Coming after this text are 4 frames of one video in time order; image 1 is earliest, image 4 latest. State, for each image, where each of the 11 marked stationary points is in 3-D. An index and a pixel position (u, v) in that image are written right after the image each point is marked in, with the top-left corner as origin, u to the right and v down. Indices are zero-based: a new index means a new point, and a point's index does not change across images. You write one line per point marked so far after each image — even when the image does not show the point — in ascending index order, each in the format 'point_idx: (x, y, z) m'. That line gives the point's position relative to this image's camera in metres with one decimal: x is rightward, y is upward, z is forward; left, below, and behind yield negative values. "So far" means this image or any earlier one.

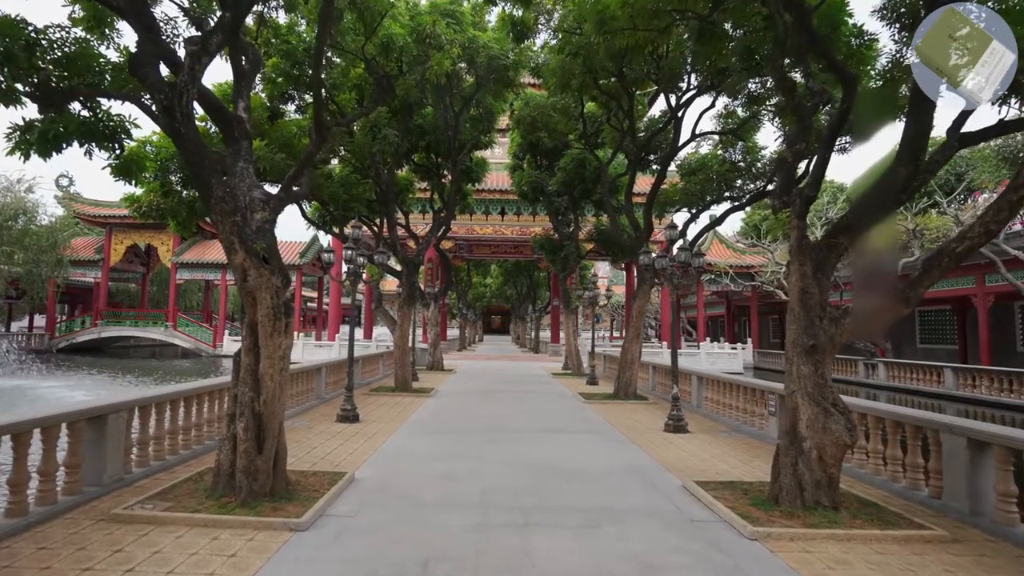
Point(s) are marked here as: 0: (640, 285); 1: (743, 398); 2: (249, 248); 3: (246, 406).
0: (+2.7, 0.0, +13.2) m
1: (+3.5, -1.7, +9.5) m
2: (-2.1, +0.3, +5.0) m
3: (-2.1, -0.9, +5.0) m
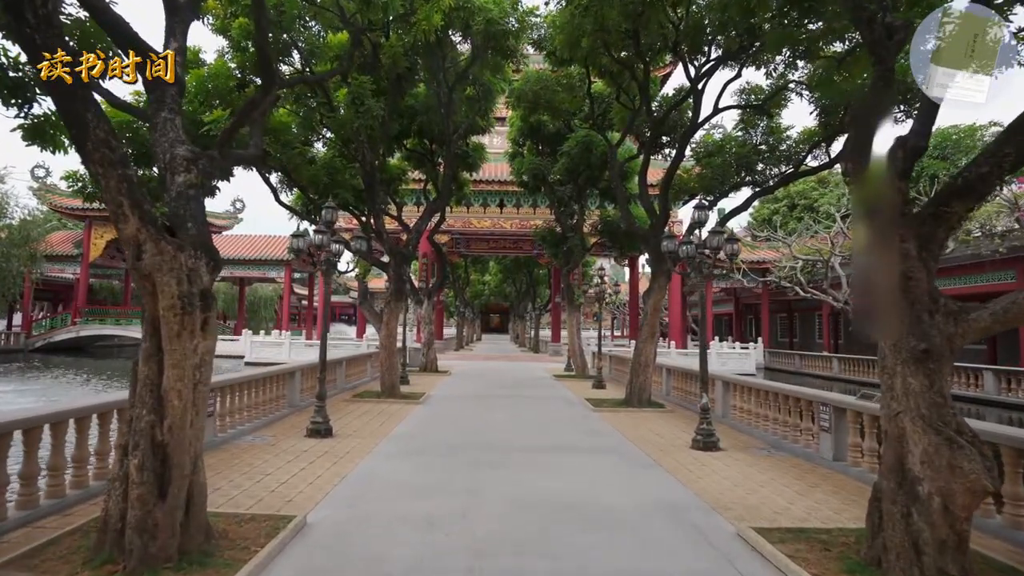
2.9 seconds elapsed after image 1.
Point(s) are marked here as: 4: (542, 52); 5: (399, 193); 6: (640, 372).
0: (+2.7, +0.1, +11.8) m
1: (+3.5, -1.6, +8.1) m
2: (-2.1, +0.4, +3.6) m
3: (-2.1, -0.8, +3.6) m
4: (+0.7, +5.5, +14.5) m
5: (-3.1, +2.6, +17.2) m
6: (+2.5, -1.6, +12.0) m
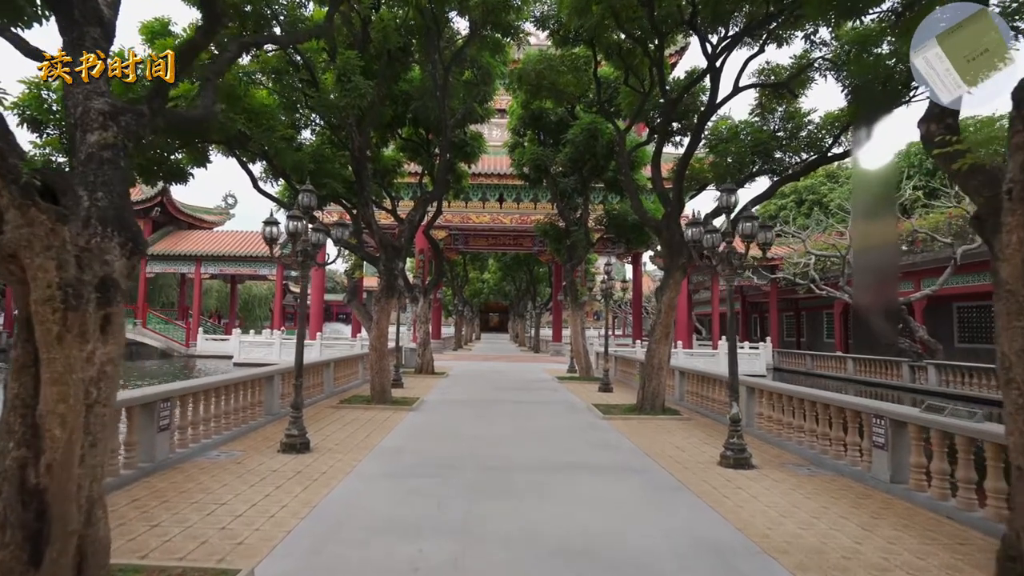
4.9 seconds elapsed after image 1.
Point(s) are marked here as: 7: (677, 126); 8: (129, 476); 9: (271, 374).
0: (+2.7, +0.2, +10.8) m
1: (+3.5, -1.5, +7.2) m
2: (-2.1, +0.5, +2.6) m
3: (-2.1, -0.8, +2.6) m
4: (+0.7, +5.6, +13.5) m
5: (-3.1, +2.7, +16.2) m
6: (+2.5, -1.5, +11.0) m
7: (+3.6, +3.6, +13.7) m
8: (-3.4, -1.7, +5.5) m
9: (-3.6, -1.3, +9.3) m
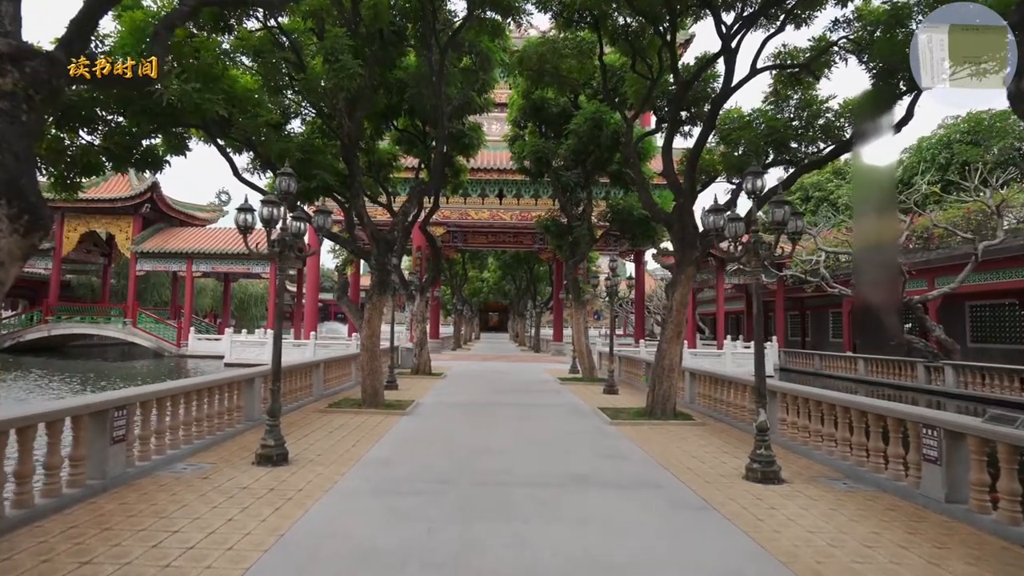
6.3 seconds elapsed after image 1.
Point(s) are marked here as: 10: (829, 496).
0: (+2.7, +0.3, +10.1) m
1: (+3.5, -1.4, +6.4) m
2: (-2.0, +0.5, +1.8) m
3: (-2.1, -0.7, +1.9) m
4: (+0.7, +5.7, +12.8) m
5: (-3.1, +2.8, +15.5) m
6: (+2.5, -1.5, +10.3) m
7: (+3.6, +3.6, +13.0) m
8: (-3.4, -1.6, +4.8) m
9: (-3.6, -1.2, +8.6) m
10: (+2.8, -1.8, +5.5) m
